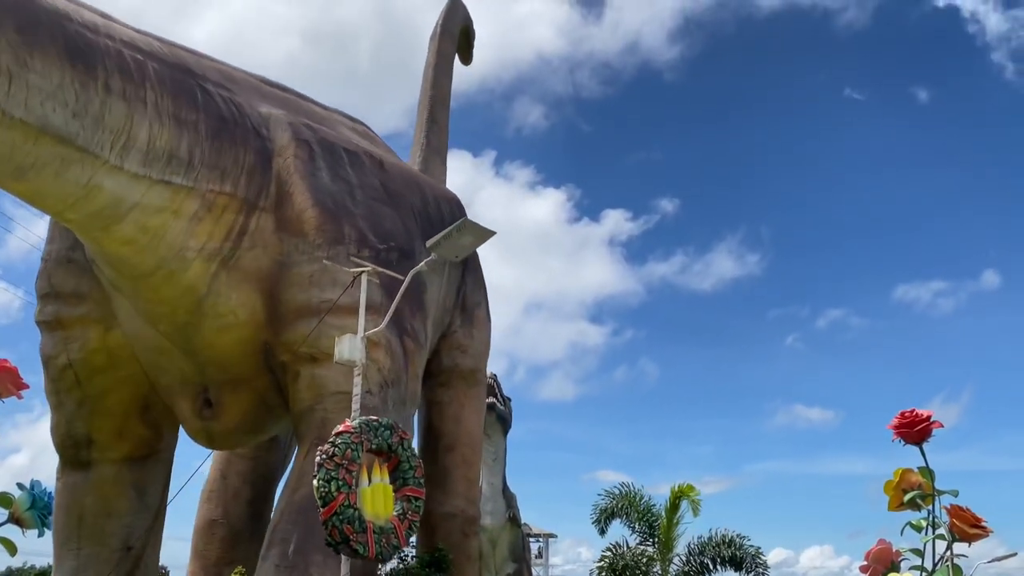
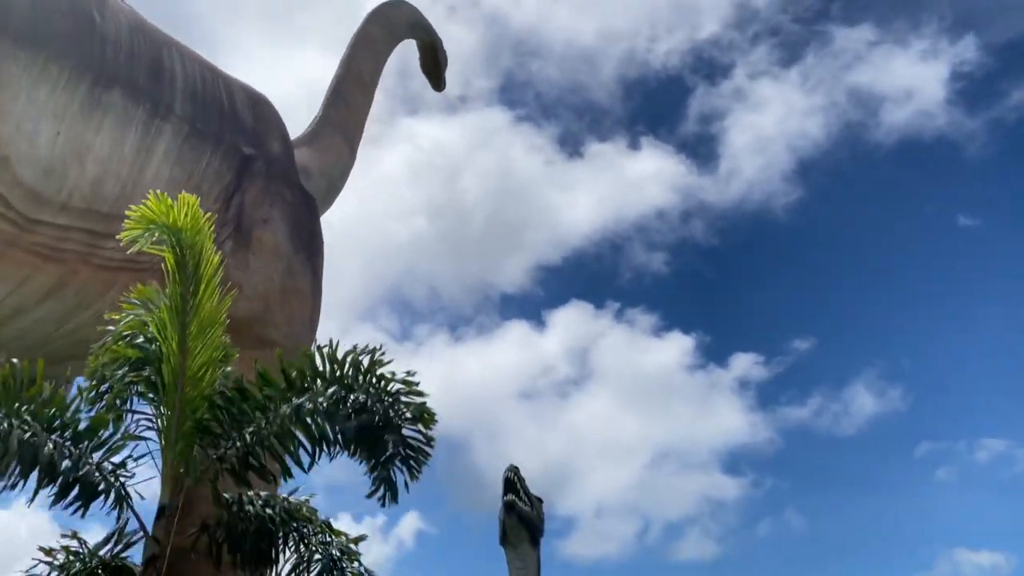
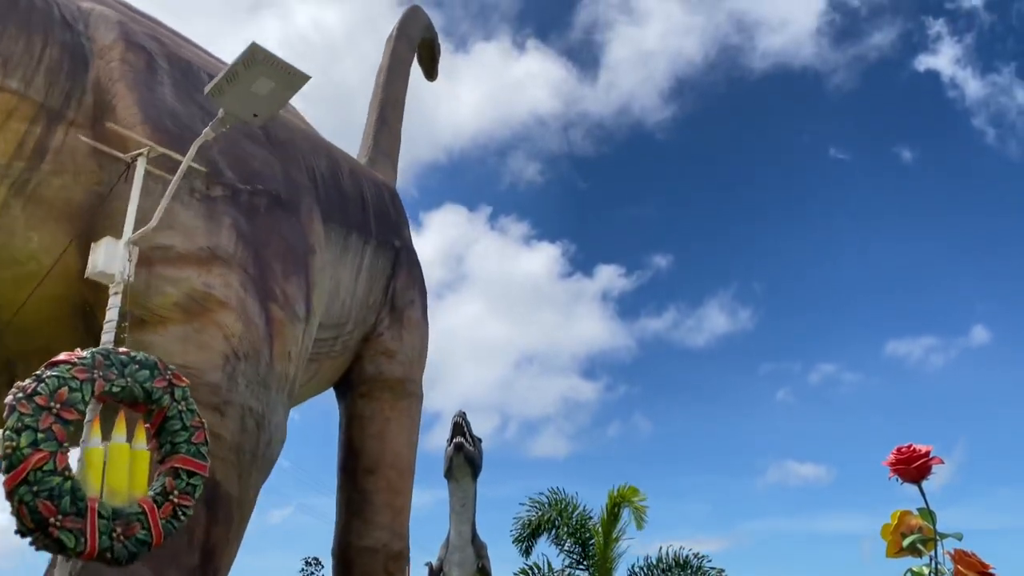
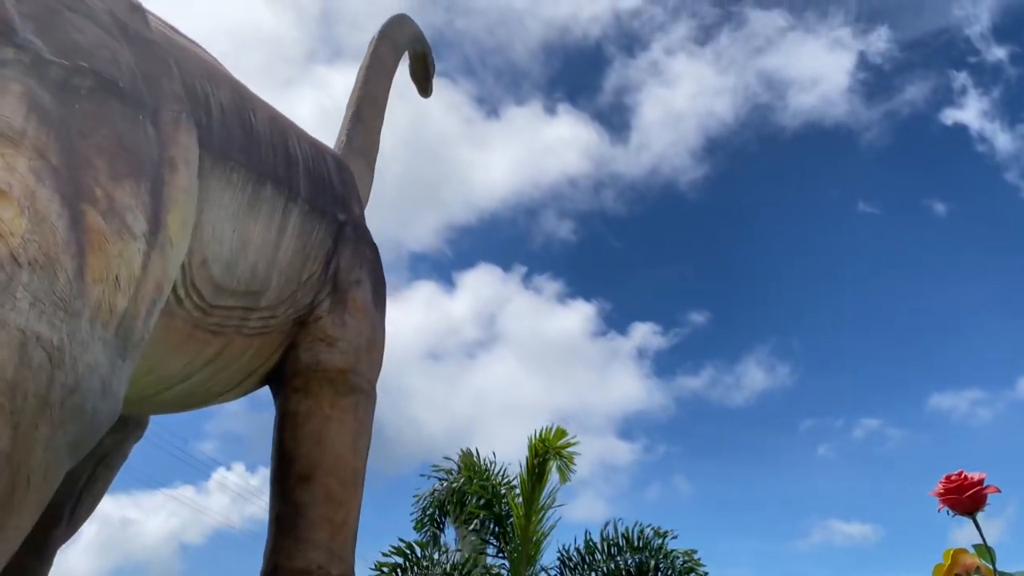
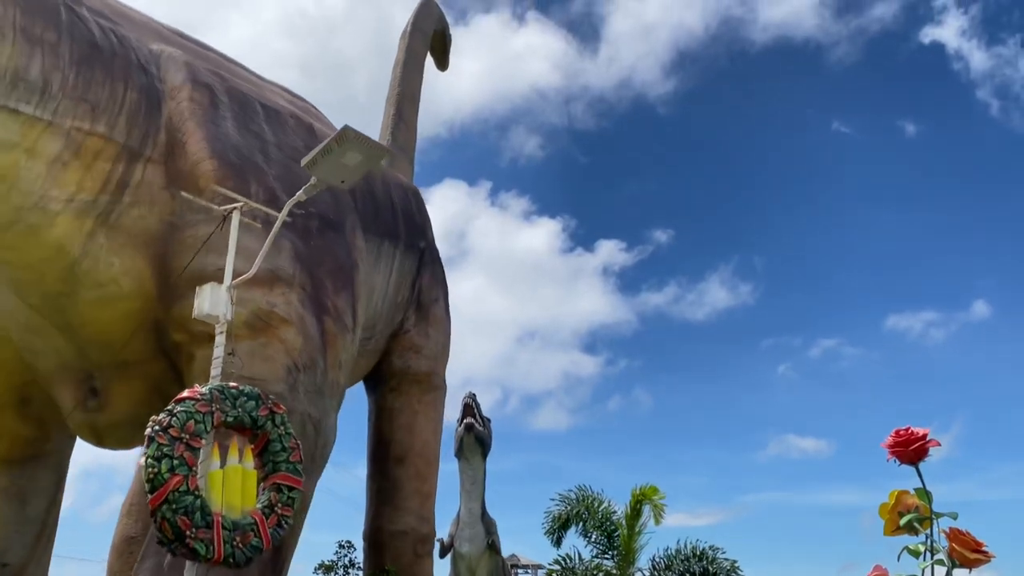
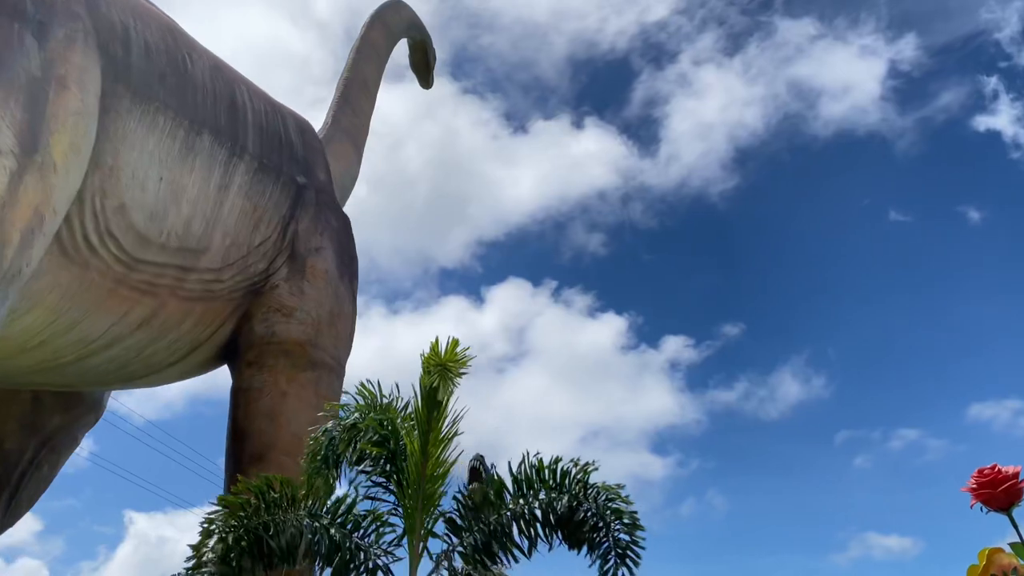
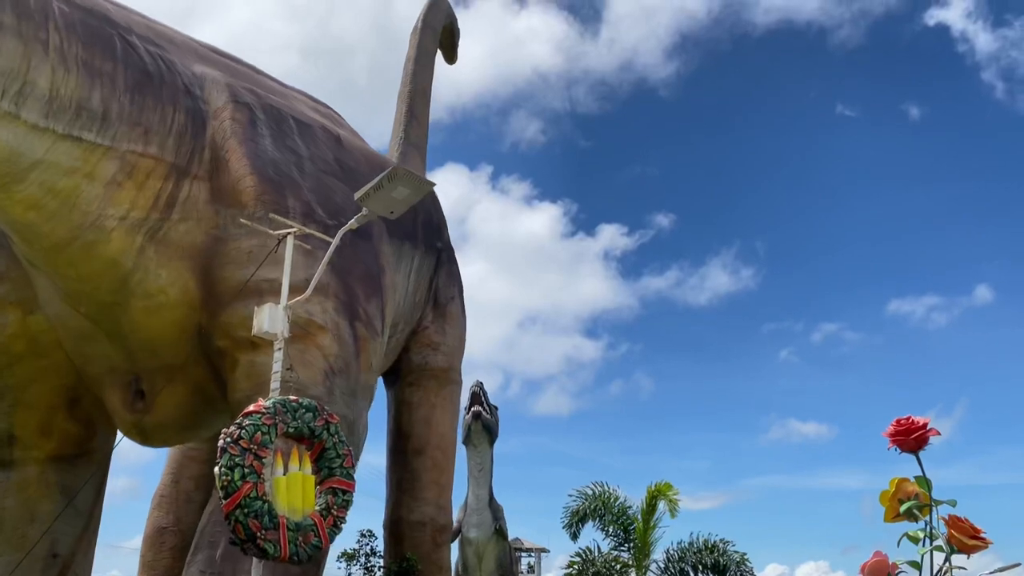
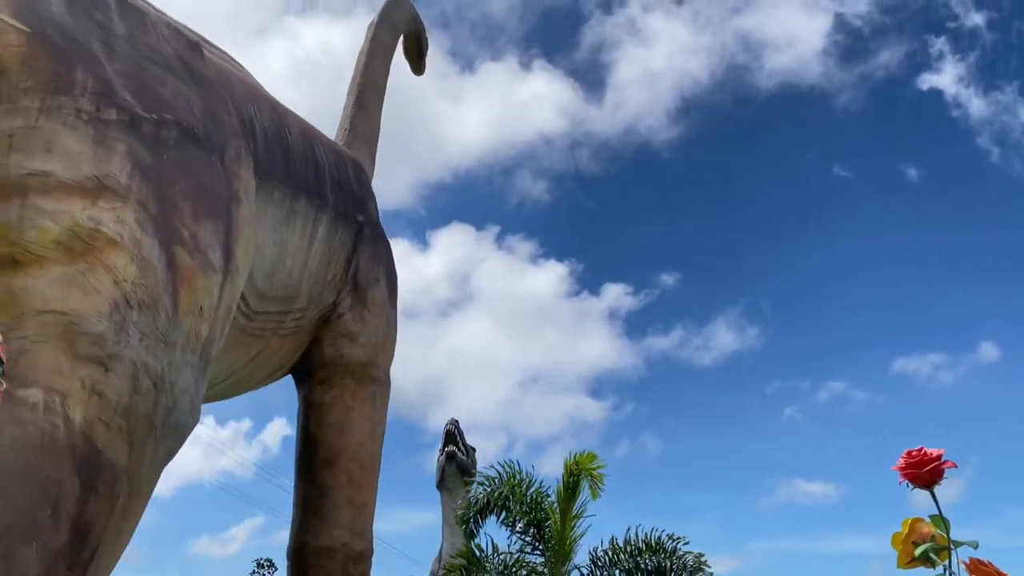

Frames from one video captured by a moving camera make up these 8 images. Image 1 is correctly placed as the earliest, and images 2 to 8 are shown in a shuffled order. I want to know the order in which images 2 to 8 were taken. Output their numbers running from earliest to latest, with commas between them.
7, 5, 3, 8, 4, 6, 2
